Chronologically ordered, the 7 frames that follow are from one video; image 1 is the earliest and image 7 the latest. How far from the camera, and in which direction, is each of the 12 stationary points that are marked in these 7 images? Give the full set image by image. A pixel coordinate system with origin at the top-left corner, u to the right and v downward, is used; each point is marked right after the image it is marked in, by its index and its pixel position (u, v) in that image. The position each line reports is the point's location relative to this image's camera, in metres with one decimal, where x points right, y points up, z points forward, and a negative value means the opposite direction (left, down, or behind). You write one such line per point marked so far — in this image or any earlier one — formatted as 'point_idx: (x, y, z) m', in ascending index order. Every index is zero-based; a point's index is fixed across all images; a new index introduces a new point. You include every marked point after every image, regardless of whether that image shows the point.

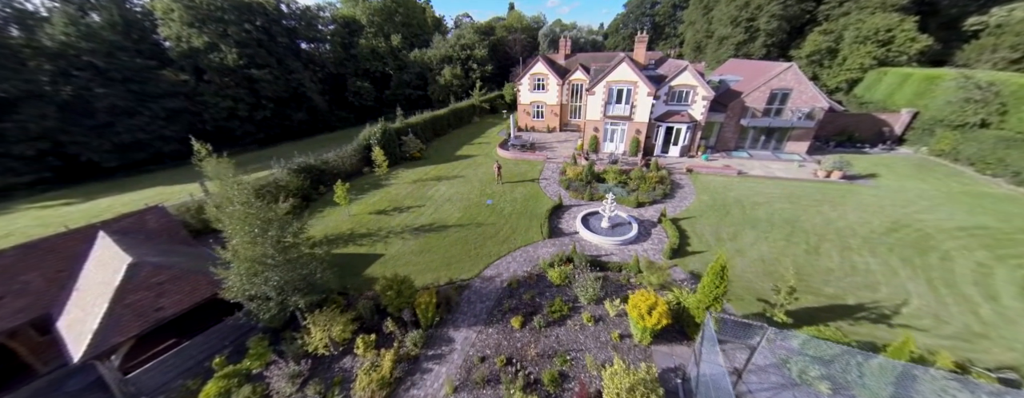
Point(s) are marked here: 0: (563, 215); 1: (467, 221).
0: (+3.5, -1.2, +19.3) m
1: (-3.1, -1.6, +19.3) m
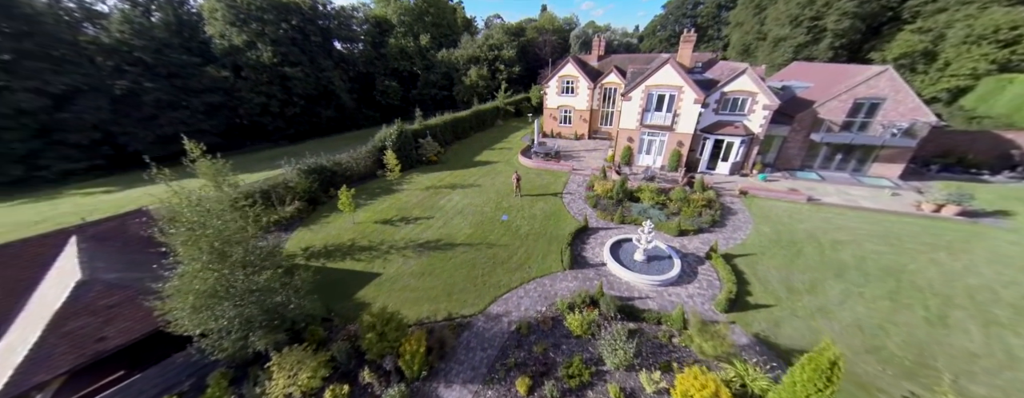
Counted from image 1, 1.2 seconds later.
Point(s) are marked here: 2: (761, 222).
0: (+4.5, -2.5, +16.5) m
1: (-2.1, -2.5, +17.0) m
2: (+15.5, -1.4, +16.8) m
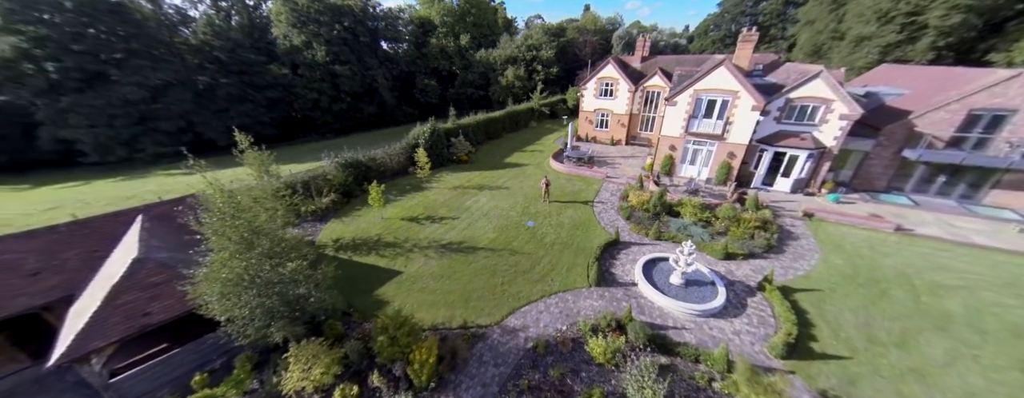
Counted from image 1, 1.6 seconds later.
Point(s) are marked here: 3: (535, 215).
0: (+5.8, -3.1, +15.2) m
1: (-0.7, -2.7, +16.5) m
2: (+16.8, -2.8, +14.3) m
3: (+1.6, -1.1, +19.4) m
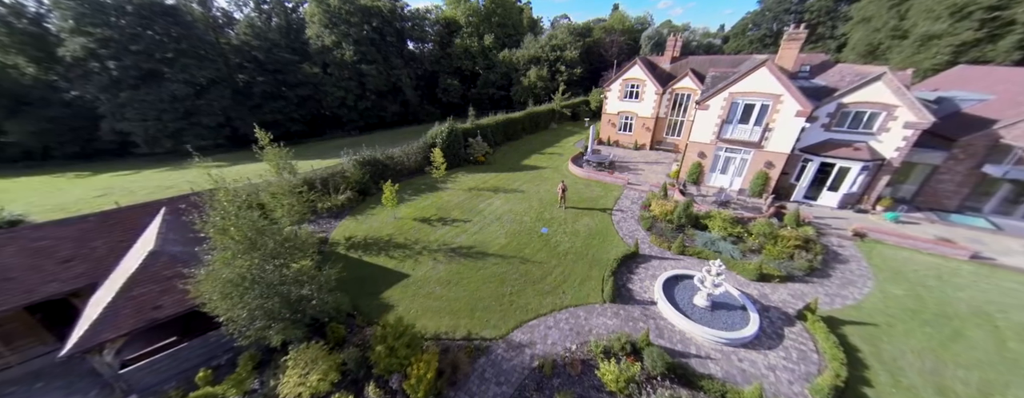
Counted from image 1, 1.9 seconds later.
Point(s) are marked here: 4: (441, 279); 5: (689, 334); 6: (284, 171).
0: (+6.4, -3.6, +14.1) m
1: (0.0, -3.0, +15.8) m
2: (+17.3, -3.7, +12.5) m
3: (+2.5, -1.5, +18.6) m
4: (-3.6, -4.1, +14.0) m
5: (+6.9, -5.3, +10.7) m
6: (-13.3, +1.5, +15.8) m
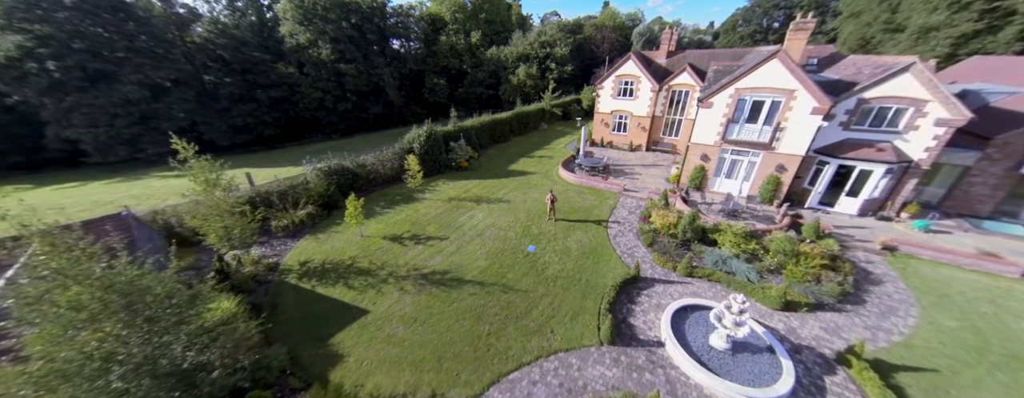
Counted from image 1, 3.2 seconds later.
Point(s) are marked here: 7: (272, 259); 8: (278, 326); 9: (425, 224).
0: (+5.5, -4.3, +12.0) m
1: (-1.0, -3.8, +13.6) m
2: (+16.4, -4.2, +10.6) m
3: (+1.5, -2.2, +16.4) m
4: (-4.5, -5.0, +11.6) m
5: (+6.1, -5.9, +8.6) m
6: (-14.4, +0.4, +13.3) m
7: (-13.4, -3.3, +15.3) m
8: (-9.7, -5.3, +11.3) m
9: (-5.8, -1.7, +18.2) m
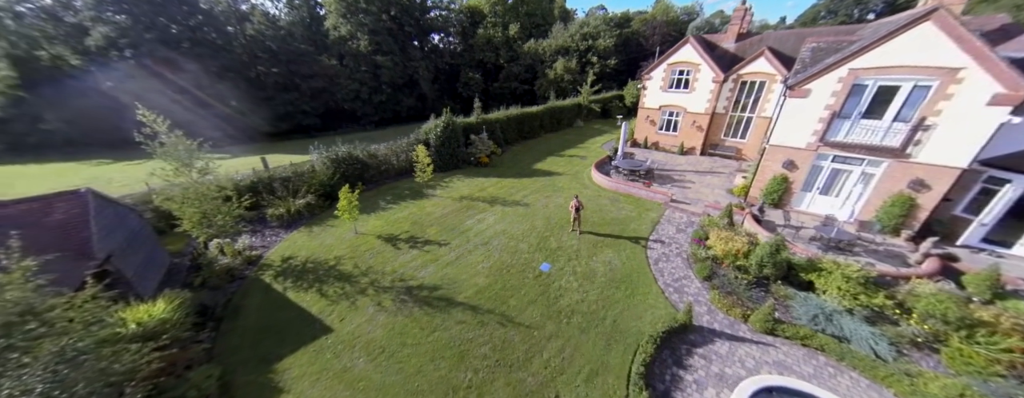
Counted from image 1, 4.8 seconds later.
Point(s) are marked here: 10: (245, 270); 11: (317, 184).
0: (+5.3, -4.8, +8.2) m
1: (-0.8, -3.9, +10.6) m
2: (+16.0, -5.4, +5.5) m
3: (+2.1, -2.5, +13.1) m
4: (-4.7, -4.8, +9.2) m
5: (+5.4, -6.5, +4.8) m
6: (-13.9, +1.2, +12.0) m
7: (-12.9, -2.6, +13.8) m
8: (-9.8, -4.8, +9.4) m
9: (-4.9, -1.5, +15.8) m
10: (-12.3, -3.3, +12.7) m
11: (-12.5, +1.0, +17.6) m
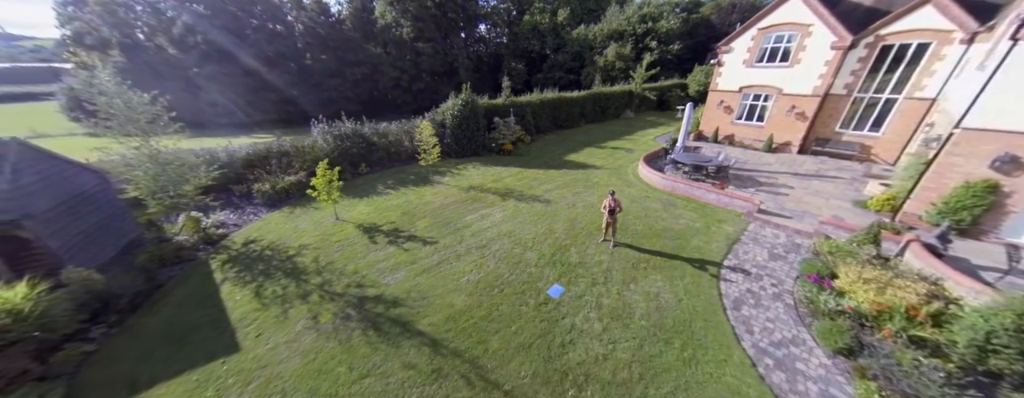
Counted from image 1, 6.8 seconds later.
0: (+4.3, -4.8, +3.7) m
1: (-1.3, -3.5, +7.0) m
2: (+14.4, -6.2, -0.5) m
3: (+2.1, -2.3, +9.1) m
4: (-5.3, -4.1, +6.1) m
5: (+3.8, -6.4, +0.3) m
6: (-13.5, +2.6, +10.3) m
7: (-12.6, -1.3, +12.0) m
8: (-10.4, -3.7, +7.2) m
9: (-4.3, -0.8, +12.7) m
10: (-12.3, -2.0, +10.7) m
11: (-11.4, +2.2, +15.7) m
